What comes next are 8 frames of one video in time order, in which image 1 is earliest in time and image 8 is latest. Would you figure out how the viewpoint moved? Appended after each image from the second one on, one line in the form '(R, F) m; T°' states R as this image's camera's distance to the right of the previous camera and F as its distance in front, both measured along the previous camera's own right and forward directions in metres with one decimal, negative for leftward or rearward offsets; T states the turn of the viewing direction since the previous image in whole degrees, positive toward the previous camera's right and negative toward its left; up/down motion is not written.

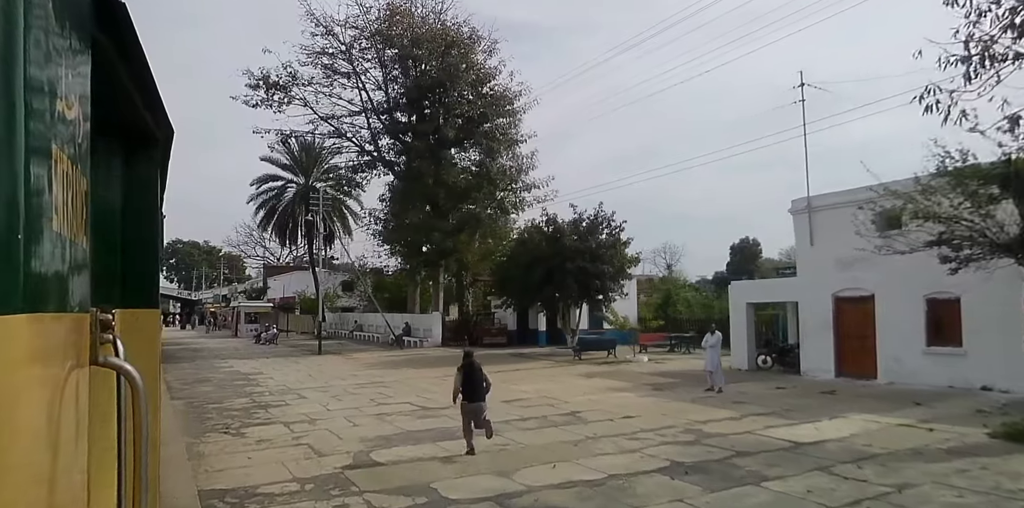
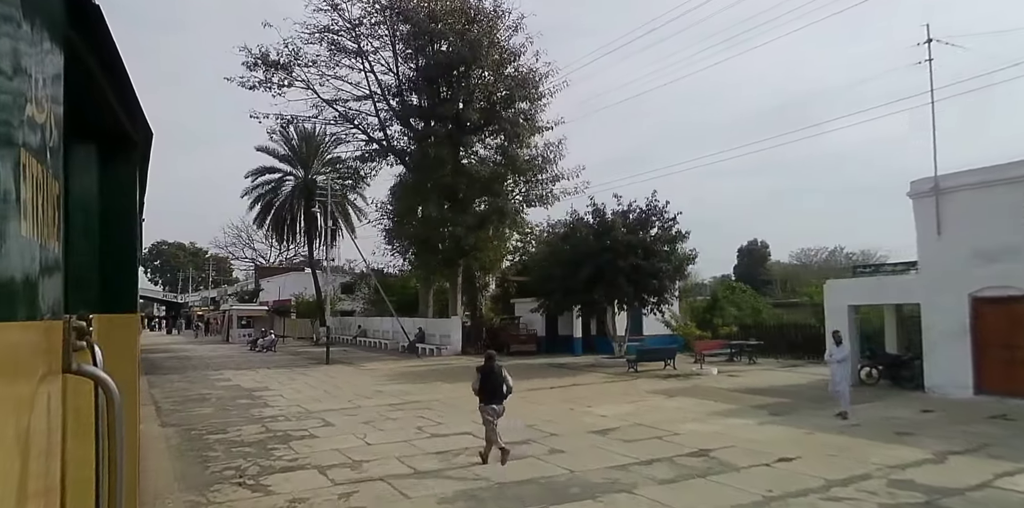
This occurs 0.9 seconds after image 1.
(-2.1, +3.7) m; +1°
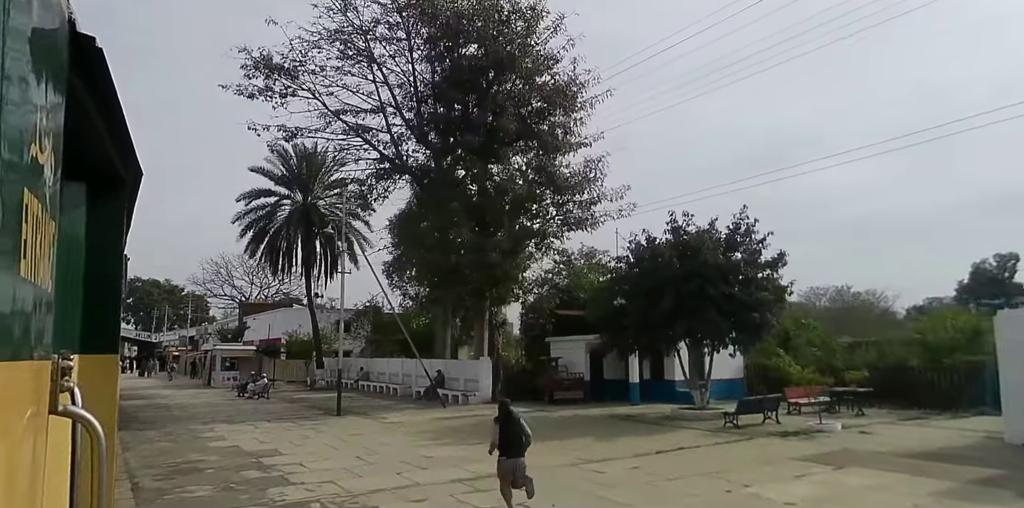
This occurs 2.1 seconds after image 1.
(-2.6, +4.4) m; +2°
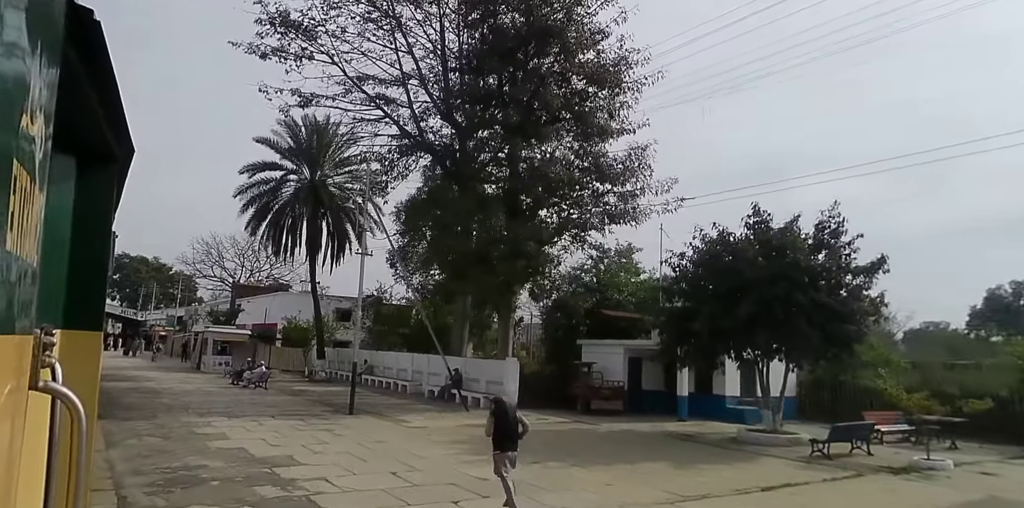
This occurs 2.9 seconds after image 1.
(-1.8, +2.8) m; +1°
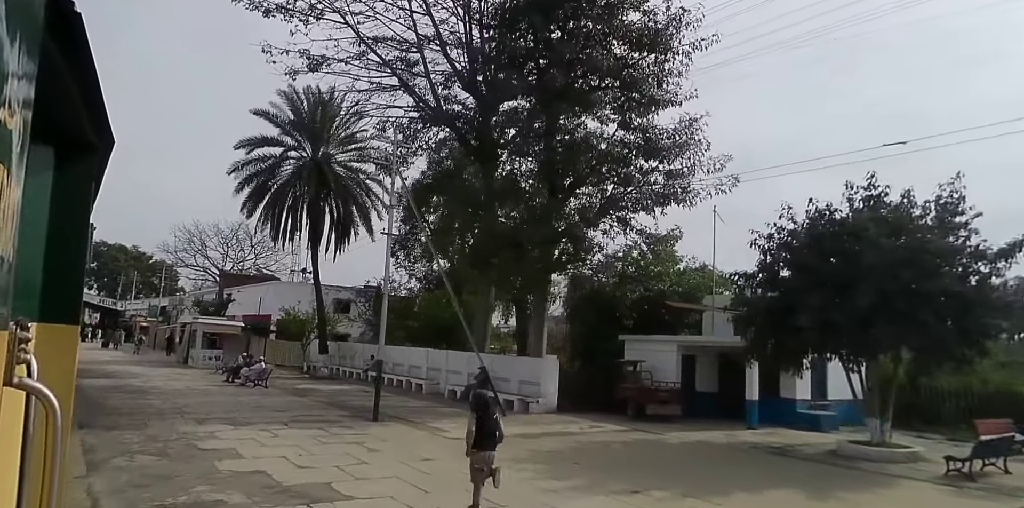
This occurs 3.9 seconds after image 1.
(-2.0, +3.0) m; +1°
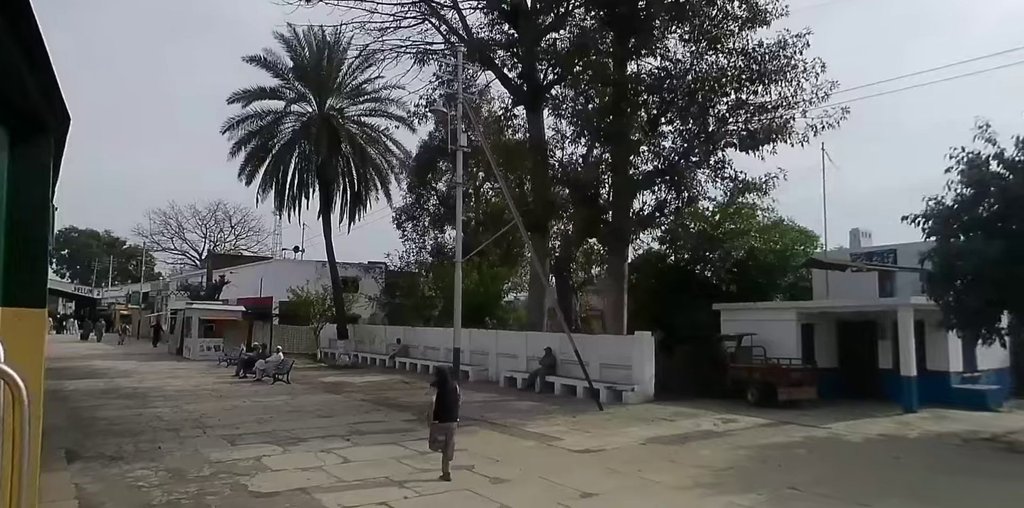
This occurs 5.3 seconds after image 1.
(-3.0, +4.3) m; +2°
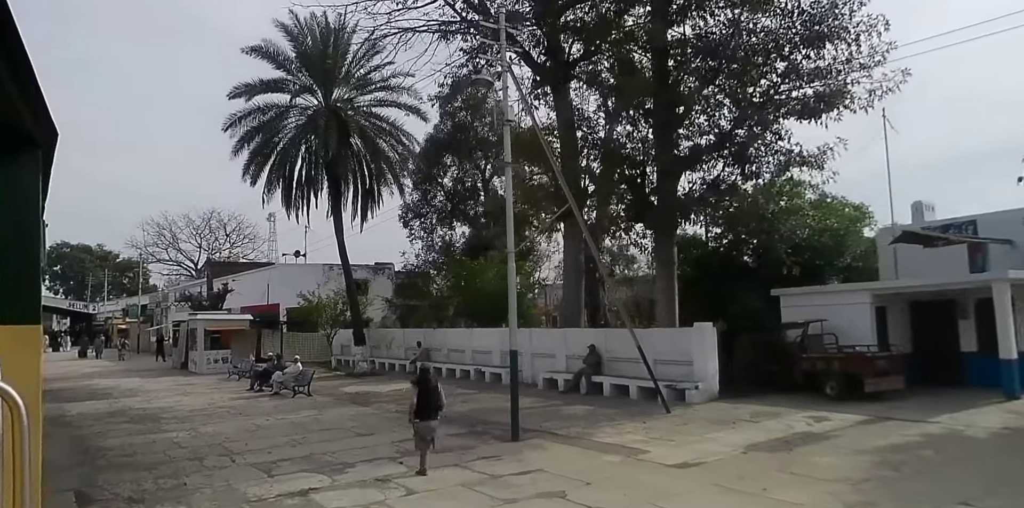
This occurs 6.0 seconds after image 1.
(-1.3, +1.7) m; 0°
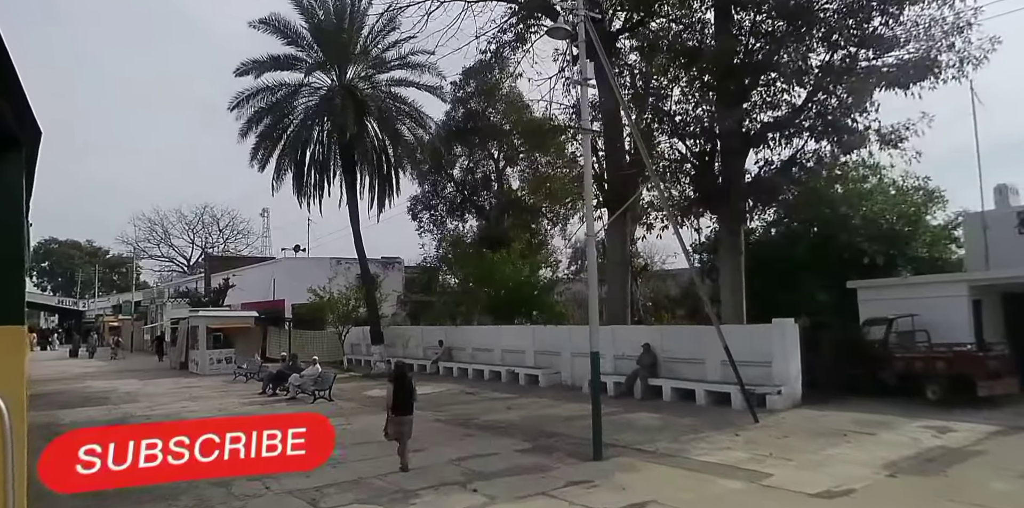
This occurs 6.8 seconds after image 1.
(-1.5, +2.0) m; +1°
